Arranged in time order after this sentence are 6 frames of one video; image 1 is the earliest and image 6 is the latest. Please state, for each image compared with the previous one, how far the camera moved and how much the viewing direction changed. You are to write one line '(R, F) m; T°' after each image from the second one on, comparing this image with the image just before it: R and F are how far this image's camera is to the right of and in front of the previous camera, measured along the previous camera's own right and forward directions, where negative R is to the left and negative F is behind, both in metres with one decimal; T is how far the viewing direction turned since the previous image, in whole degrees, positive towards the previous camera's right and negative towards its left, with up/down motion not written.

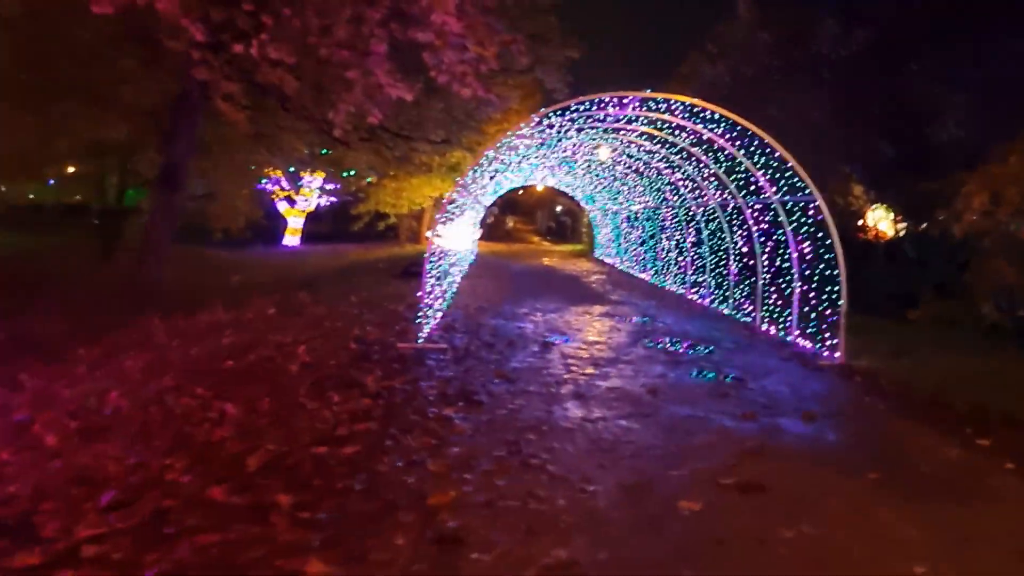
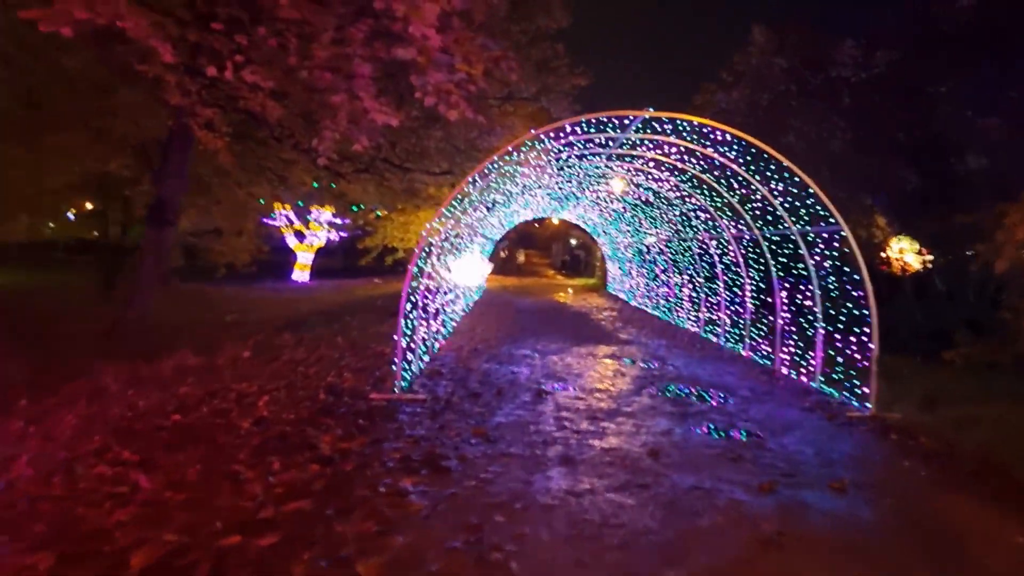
(+0.3, +1.0) m; -1°
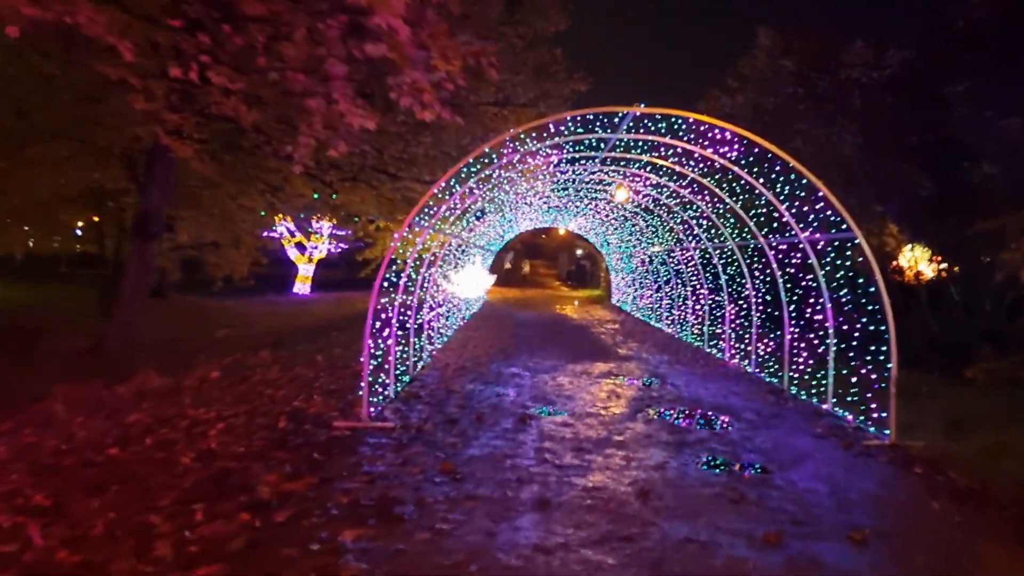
(+0.3, +0.8) m; -1°
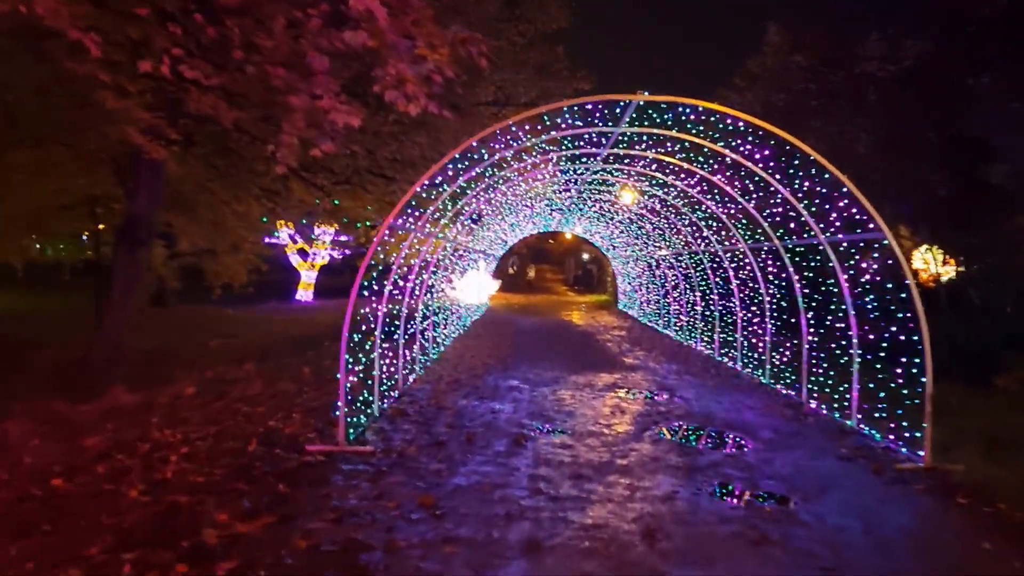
(+0.1, +0.7) m; 0°
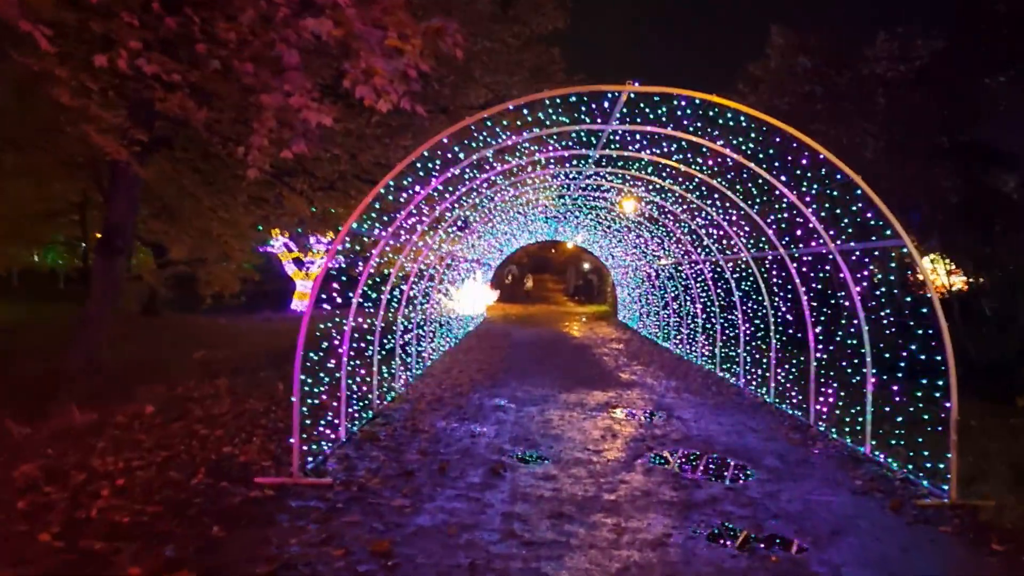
(+0.2, +0.7) m; 0°
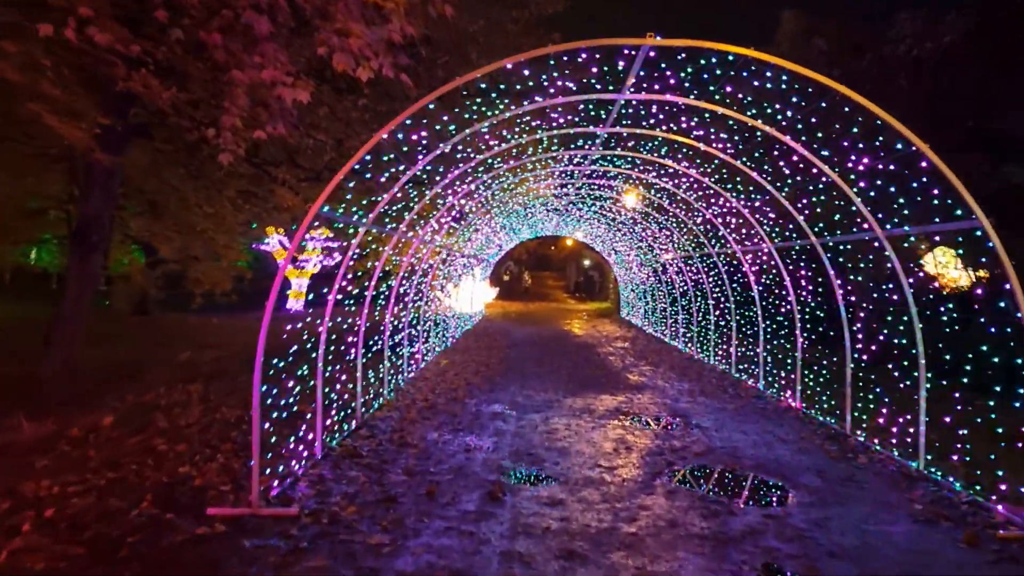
(0.0, +1.0) m; 0°
